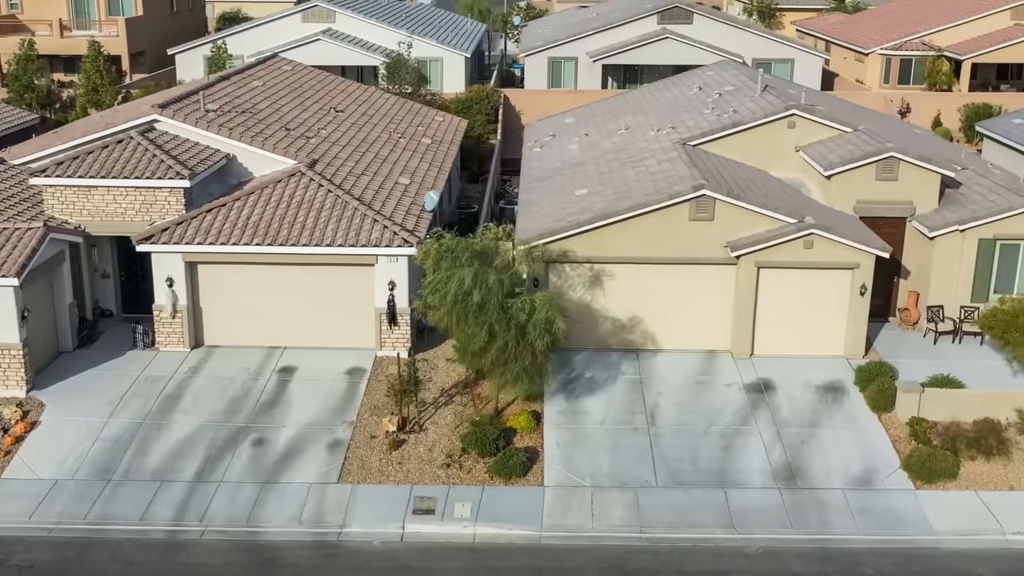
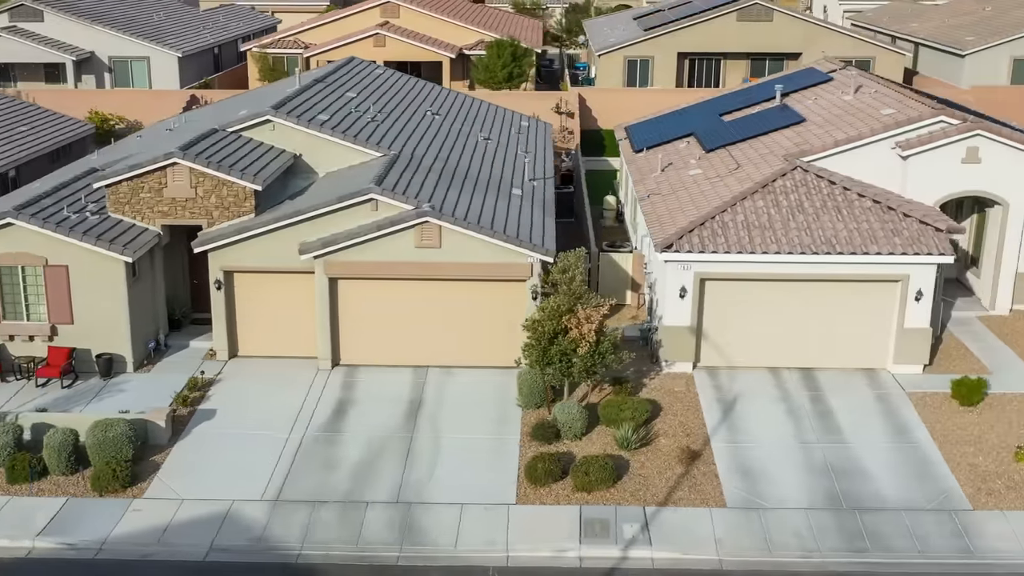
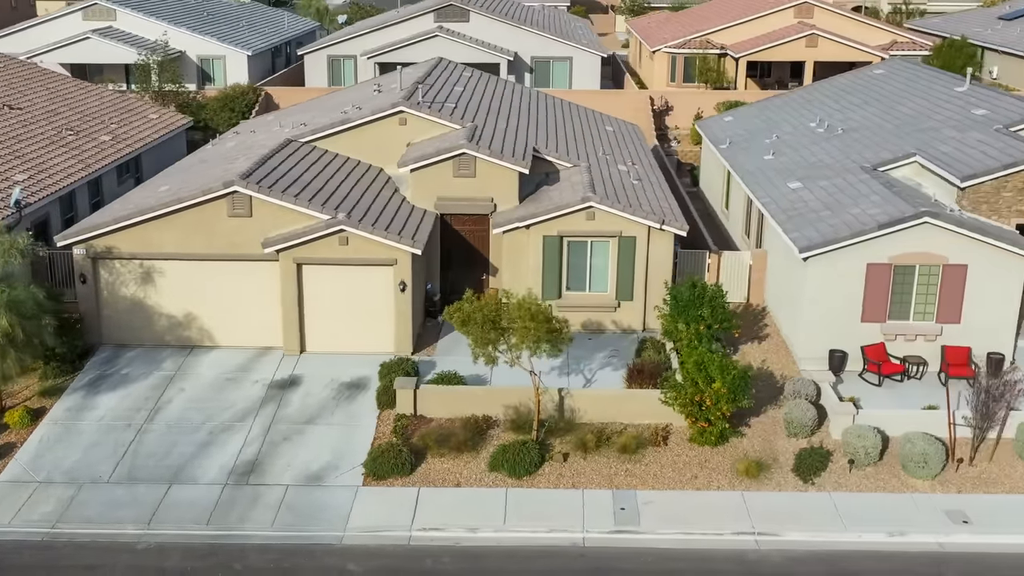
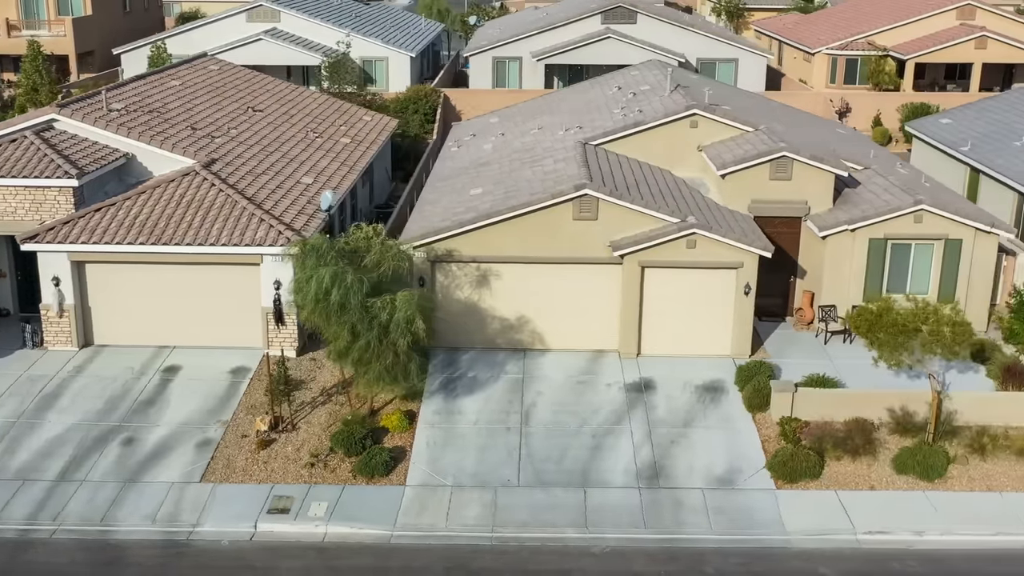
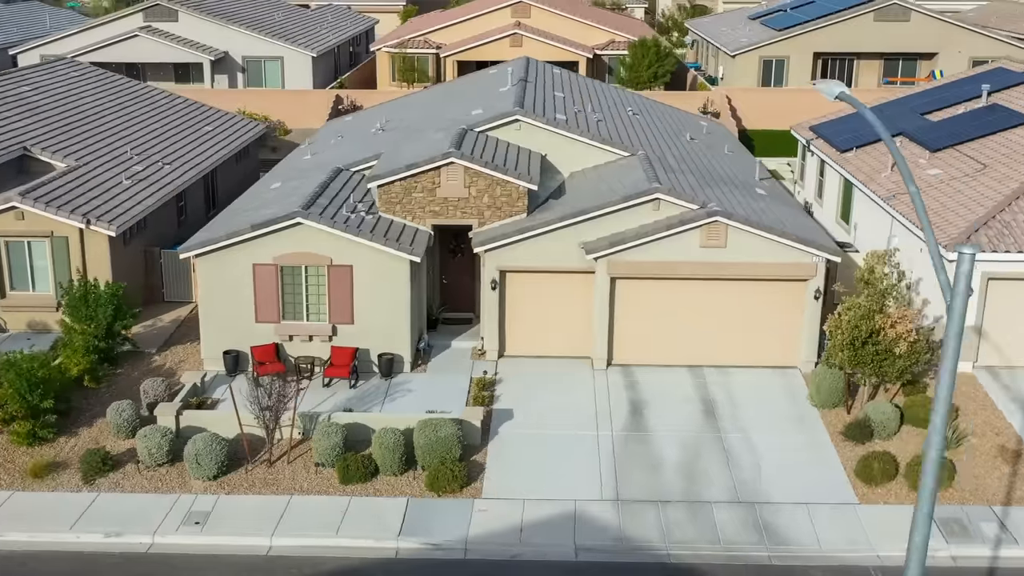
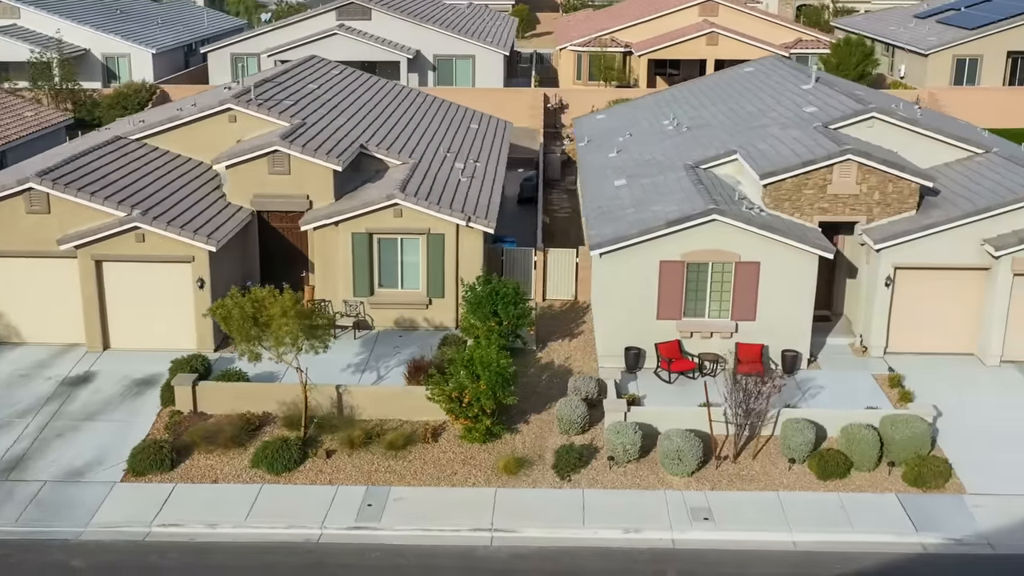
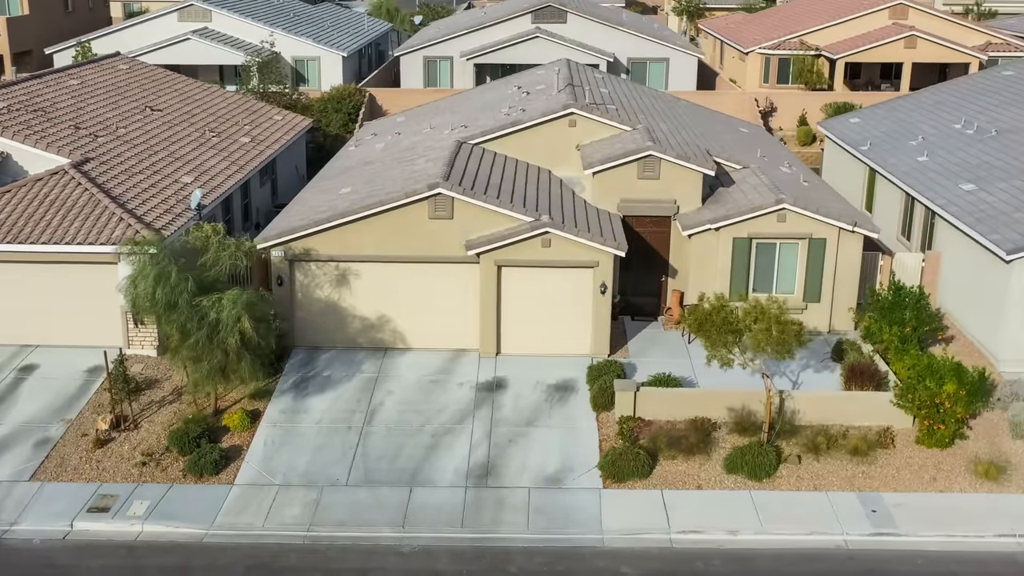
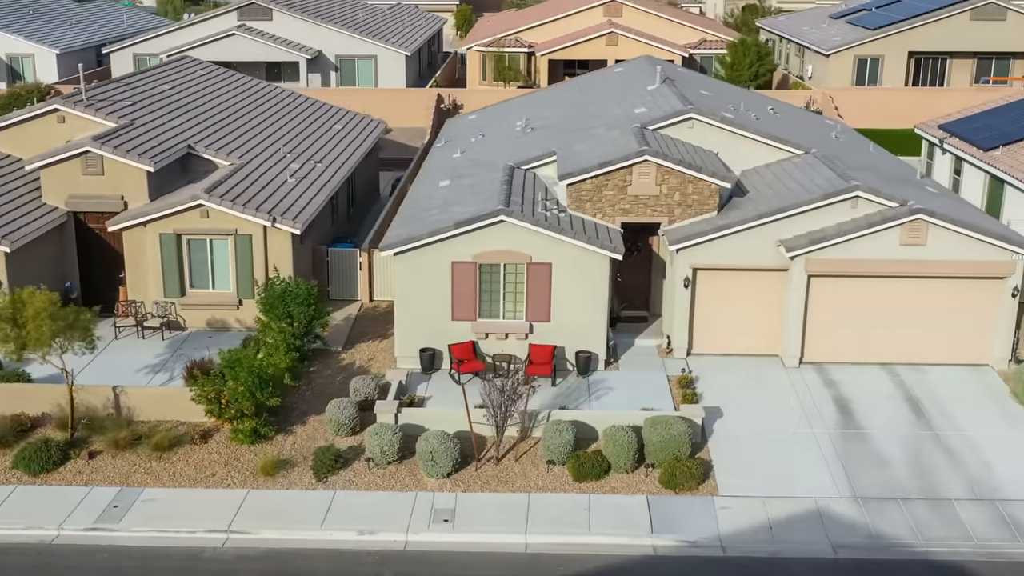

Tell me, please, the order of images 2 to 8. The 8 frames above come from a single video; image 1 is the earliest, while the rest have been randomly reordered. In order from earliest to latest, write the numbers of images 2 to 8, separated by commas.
4, 7, 3, 6, 8, 5, 2
